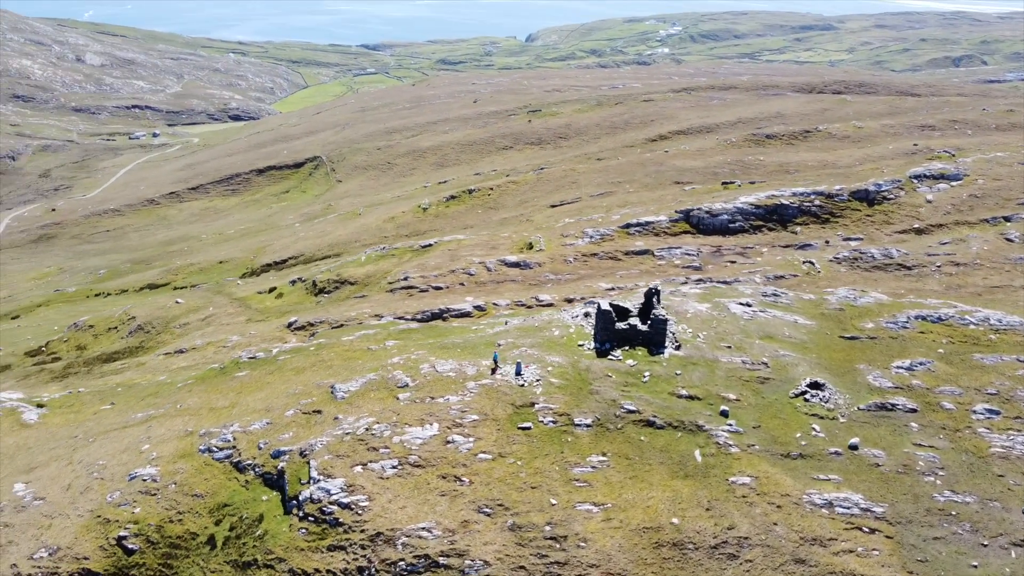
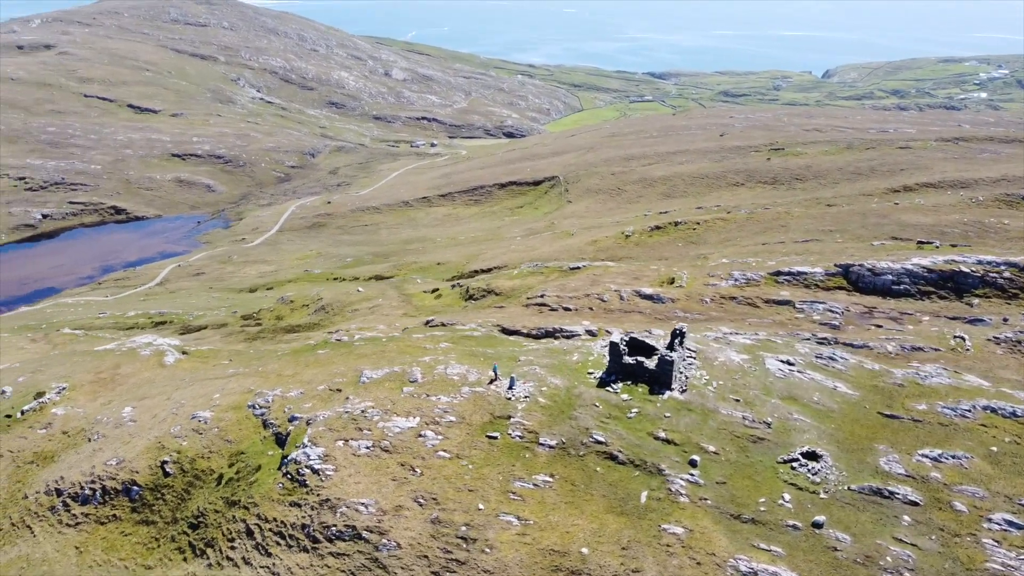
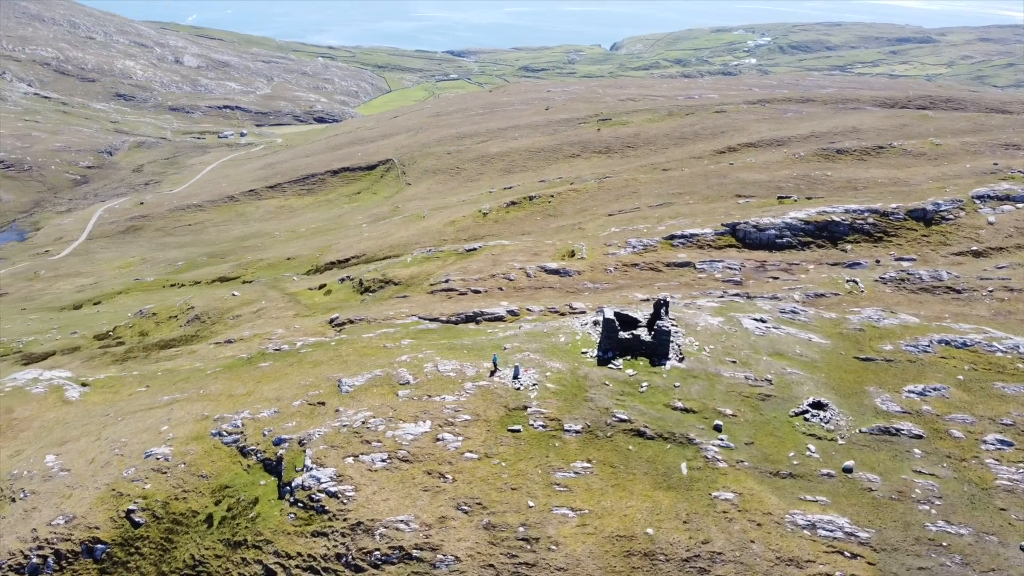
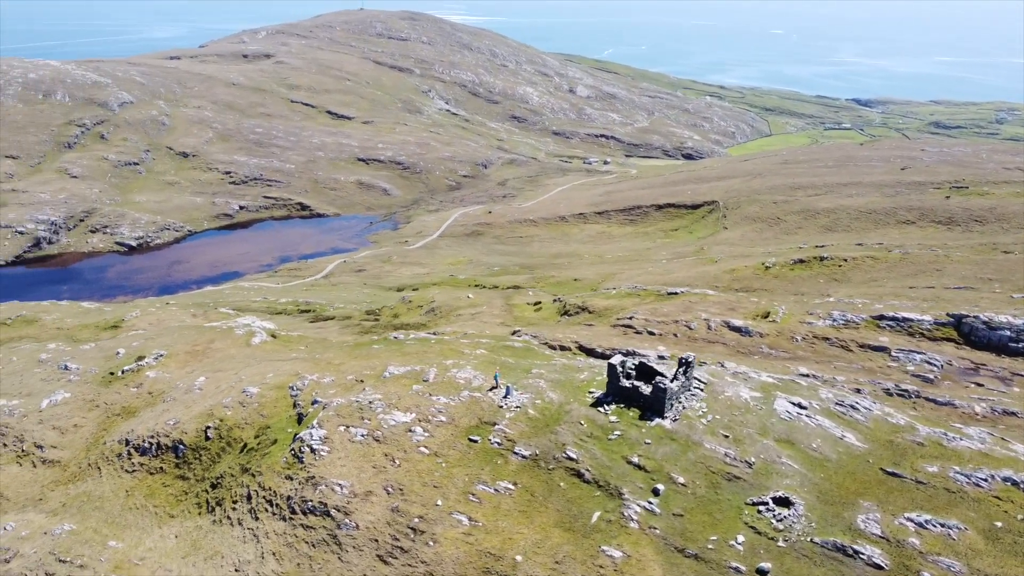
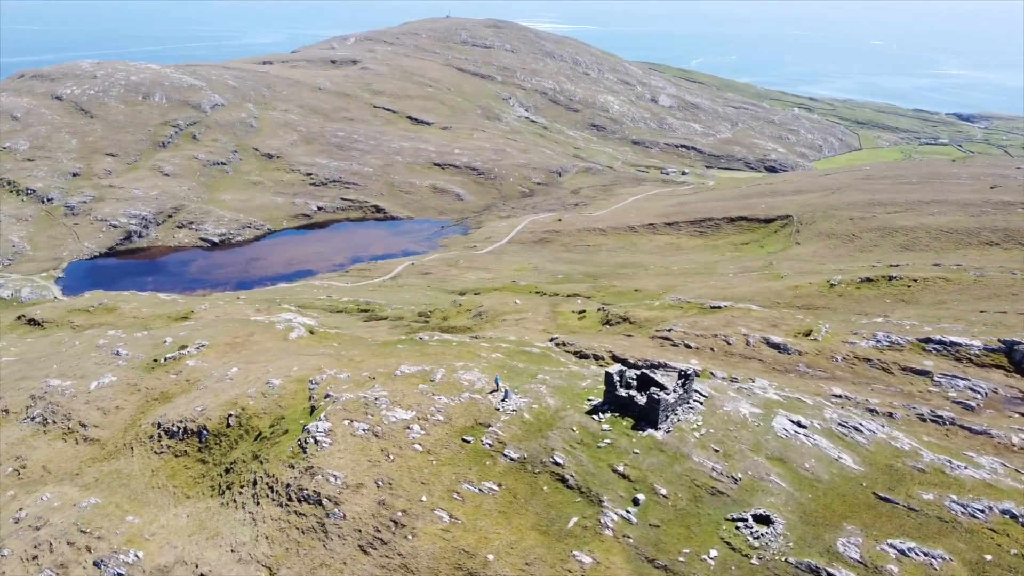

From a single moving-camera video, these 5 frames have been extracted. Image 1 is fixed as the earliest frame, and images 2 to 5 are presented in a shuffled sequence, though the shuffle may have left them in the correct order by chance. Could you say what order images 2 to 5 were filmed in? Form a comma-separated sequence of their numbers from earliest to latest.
3, 2, 4, 5
